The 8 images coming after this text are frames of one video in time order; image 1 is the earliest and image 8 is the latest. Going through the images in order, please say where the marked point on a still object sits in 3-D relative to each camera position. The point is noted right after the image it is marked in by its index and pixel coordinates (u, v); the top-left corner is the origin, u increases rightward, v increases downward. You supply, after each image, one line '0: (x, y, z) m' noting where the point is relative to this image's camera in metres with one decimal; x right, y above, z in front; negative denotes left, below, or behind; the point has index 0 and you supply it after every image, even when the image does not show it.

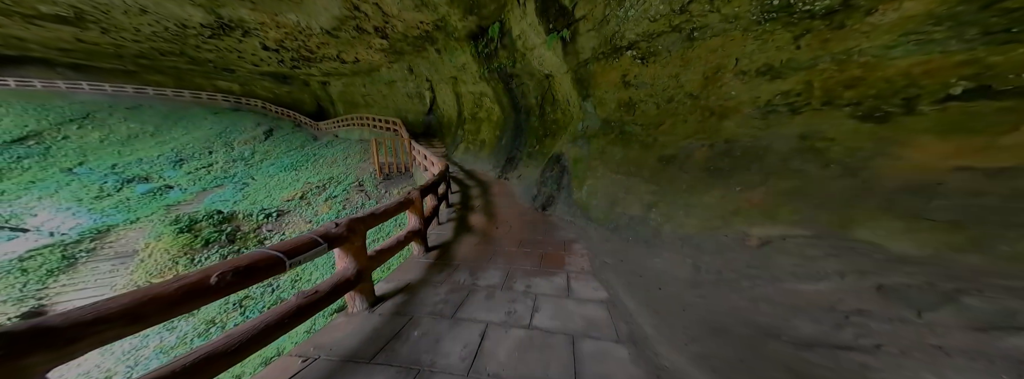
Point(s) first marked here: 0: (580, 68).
0: (+1.1, +1.8, +3.6) m
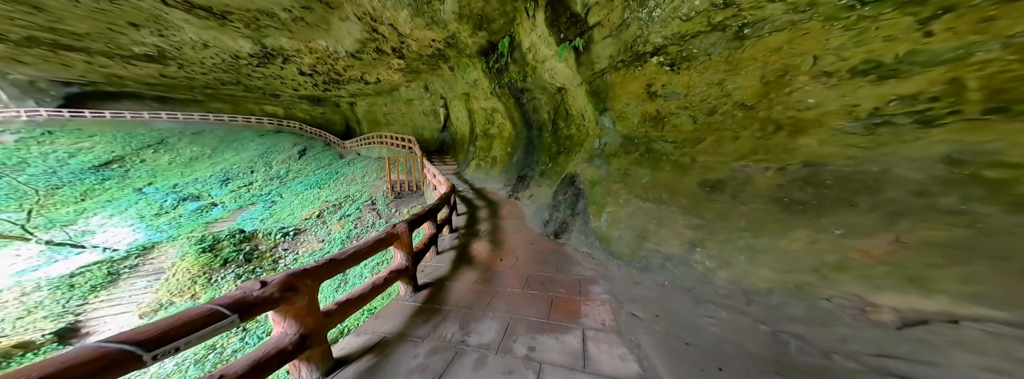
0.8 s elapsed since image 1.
0: (+1.2, +1.5, +3.3) m
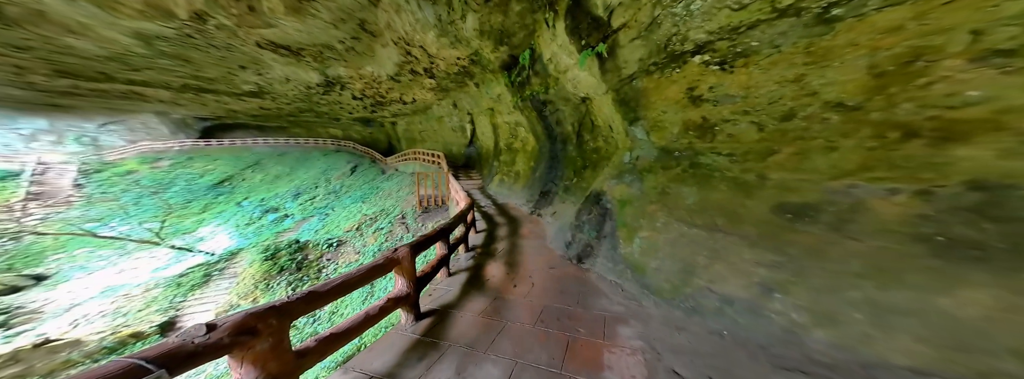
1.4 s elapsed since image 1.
0: (+1.4, +1.2, +2.9) m
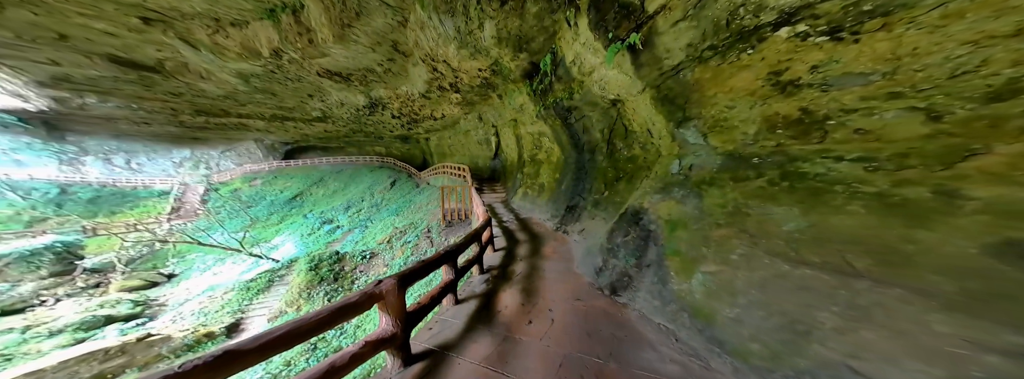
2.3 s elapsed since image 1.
0: (+1.6, +1.1, +2.4) m
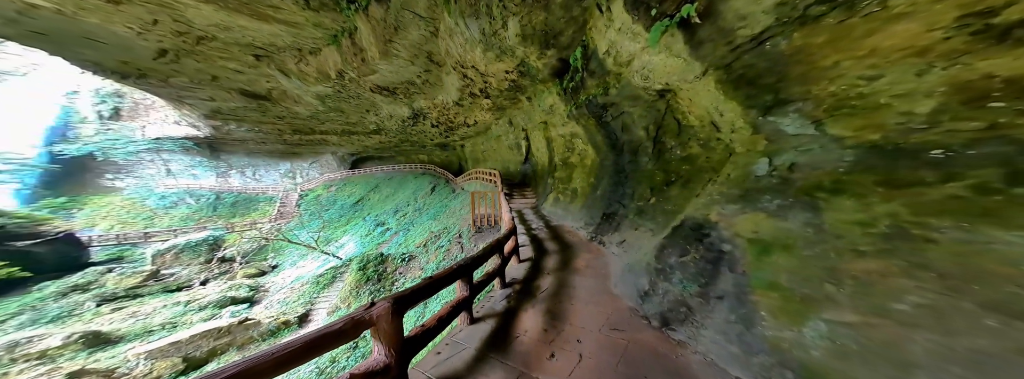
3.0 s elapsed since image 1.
0: (+1.8, +1.0, +1.9) m
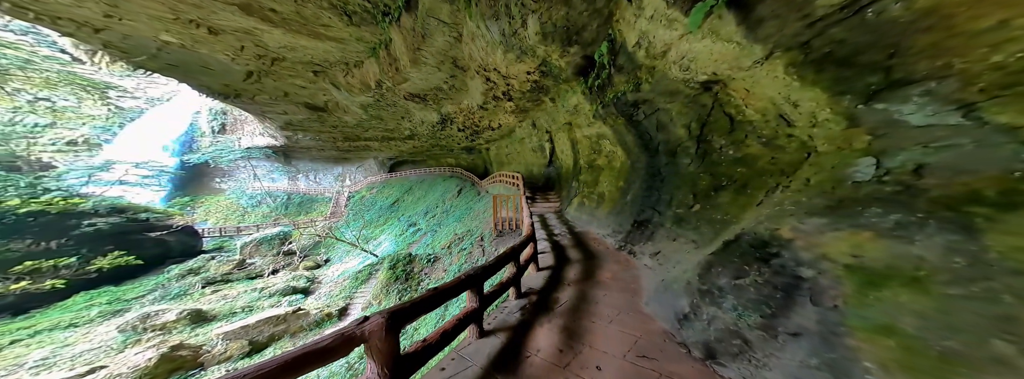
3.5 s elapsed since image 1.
0: (+2.0, +1.0, +1.5) m
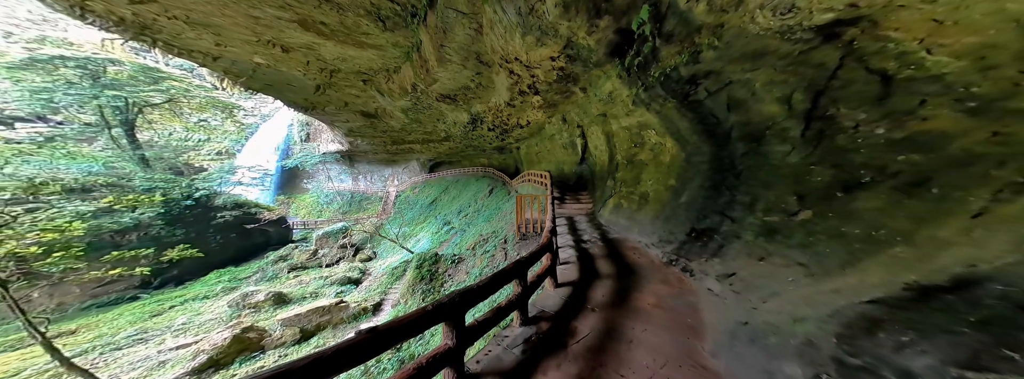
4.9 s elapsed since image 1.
0: (+2.0, +1.0, +0.5) m
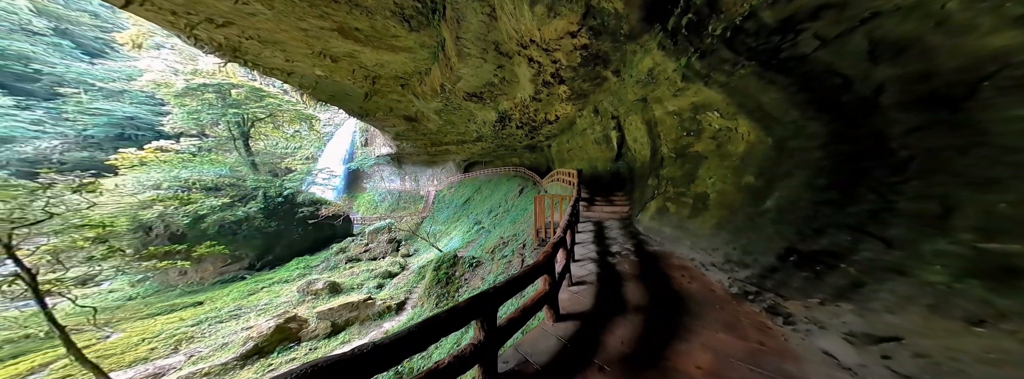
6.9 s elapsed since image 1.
0: (+1.6, +0.9, -0.6) m
